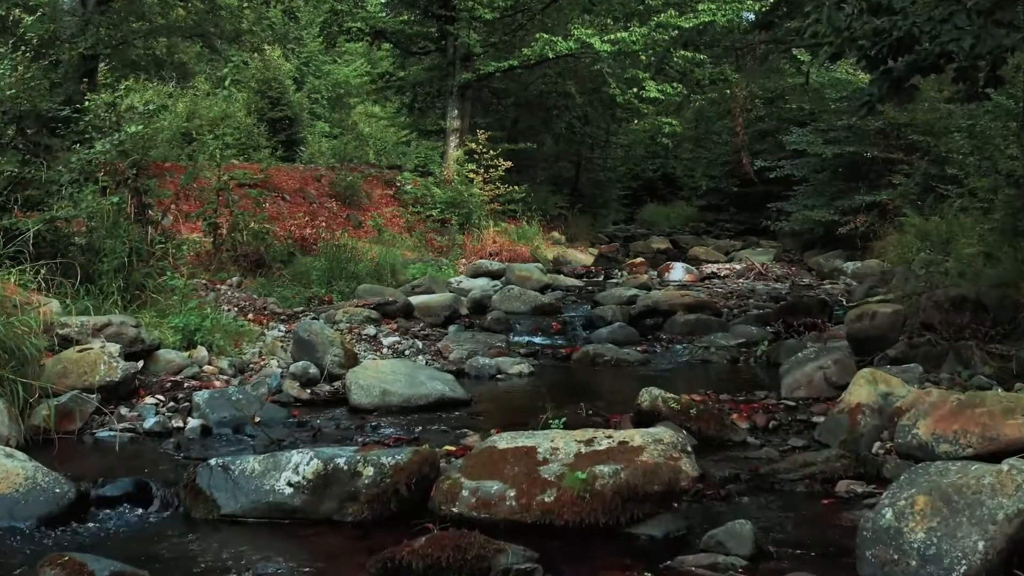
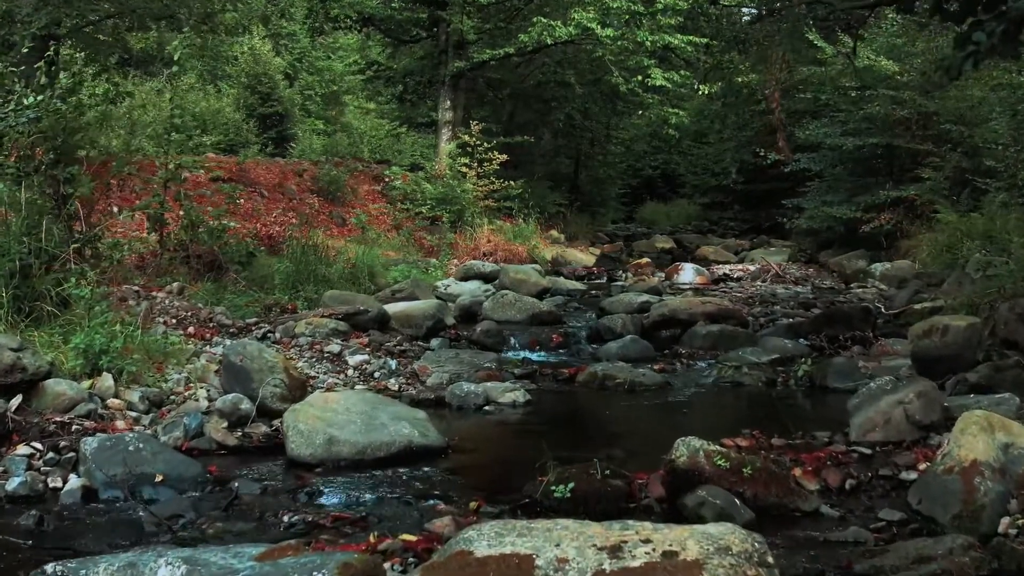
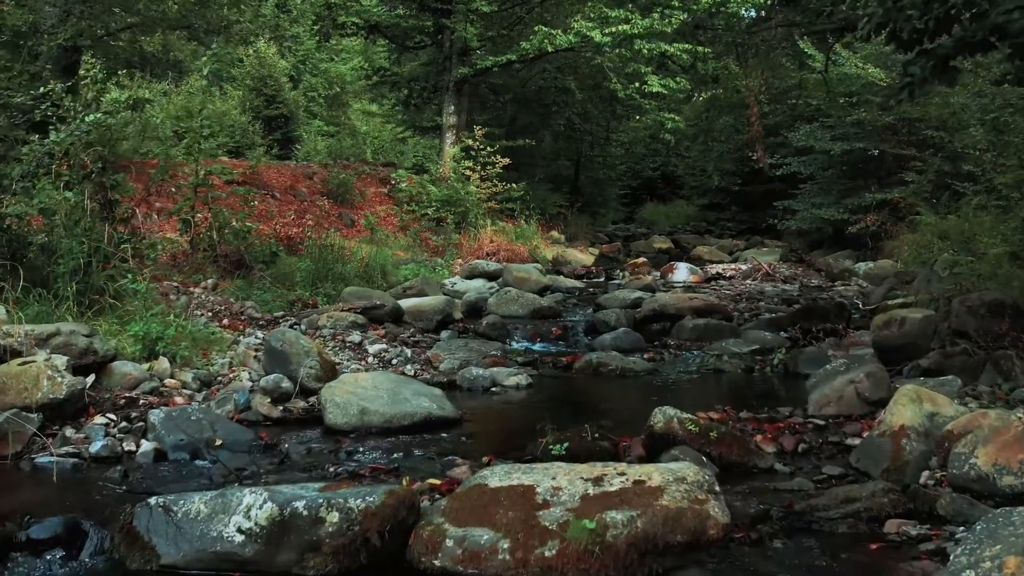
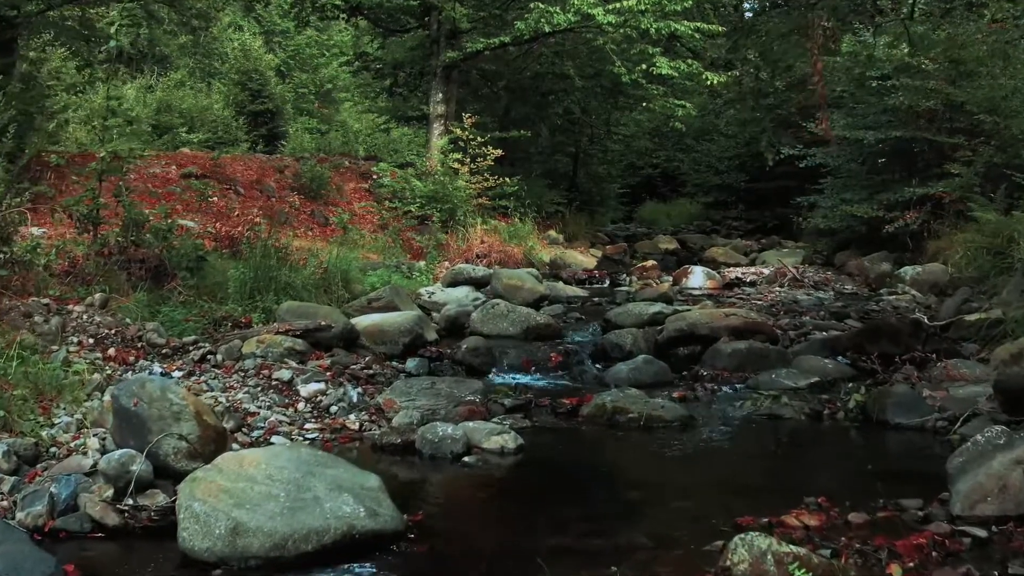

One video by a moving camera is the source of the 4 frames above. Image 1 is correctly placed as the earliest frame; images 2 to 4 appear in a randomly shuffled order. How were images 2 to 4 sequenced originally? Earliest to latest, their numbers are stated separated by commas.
3, 2, 4
